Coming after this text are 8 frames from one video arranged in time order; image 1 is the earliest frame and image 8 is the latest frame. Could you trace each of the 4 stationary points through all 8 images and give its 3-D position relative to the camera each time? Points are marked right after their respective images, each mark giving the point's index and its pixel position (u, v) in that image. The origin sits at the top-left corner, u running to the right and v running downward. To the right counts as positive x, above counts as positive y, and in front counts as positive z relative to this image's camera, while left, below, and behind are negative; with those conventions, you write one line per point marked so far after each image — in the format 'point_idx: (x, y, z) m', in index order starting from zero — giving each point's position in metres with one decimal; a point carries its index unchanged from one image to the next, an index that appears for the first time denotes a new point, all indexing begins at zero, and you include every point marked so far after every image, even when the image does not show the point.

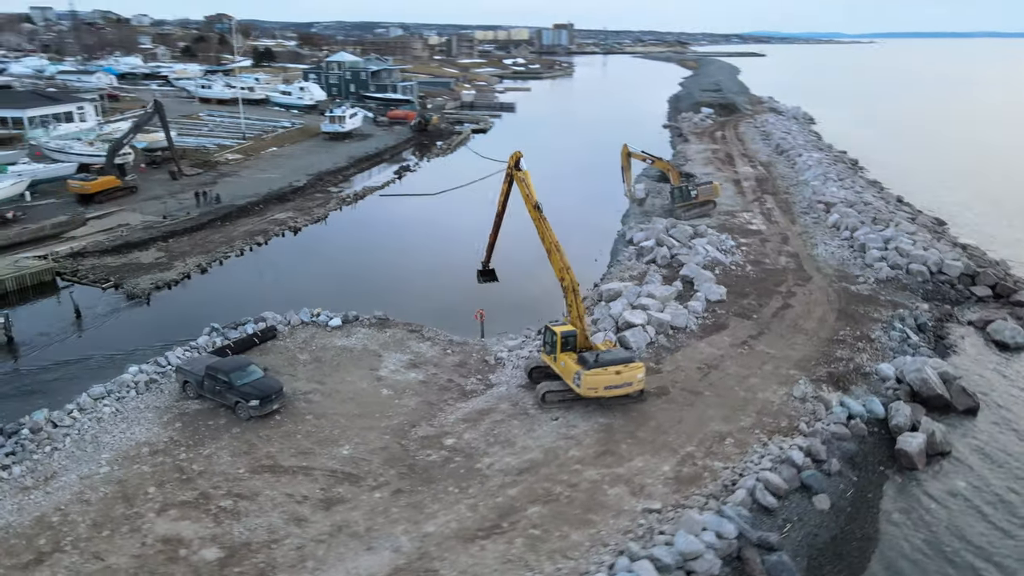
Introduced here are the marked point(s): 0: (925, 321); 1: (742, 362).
0: (+5.9, -0.5, +10.5) m
1: (+2.7, -0.9, +8.7) m
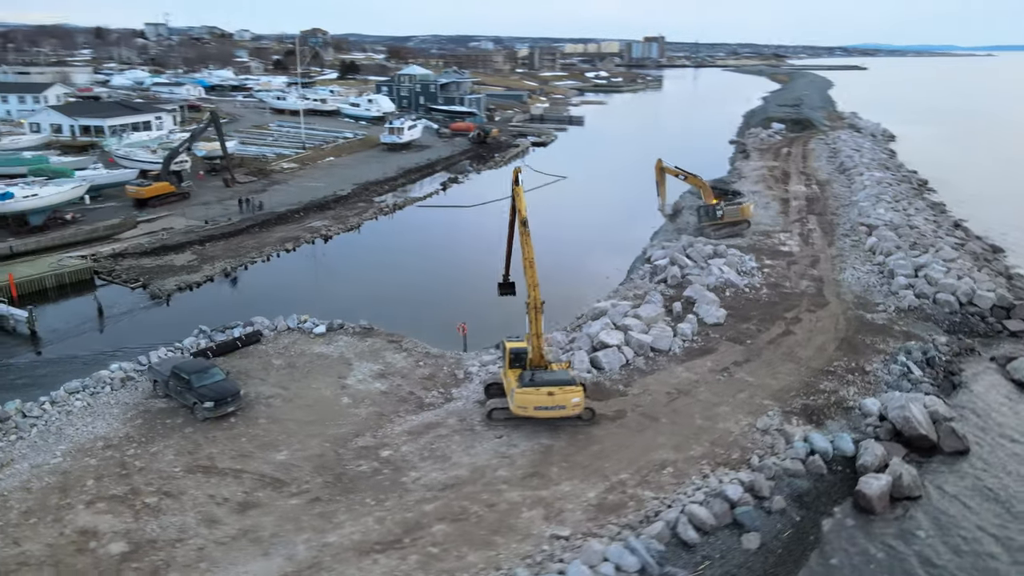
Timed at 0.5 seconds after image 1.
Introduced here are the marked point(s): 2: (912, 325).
0: (+5.7, -0.9, +9.8) m
1: (+2.3, -1.2, +8.4) m
2: (+5.8, -0.5, +10.7) m
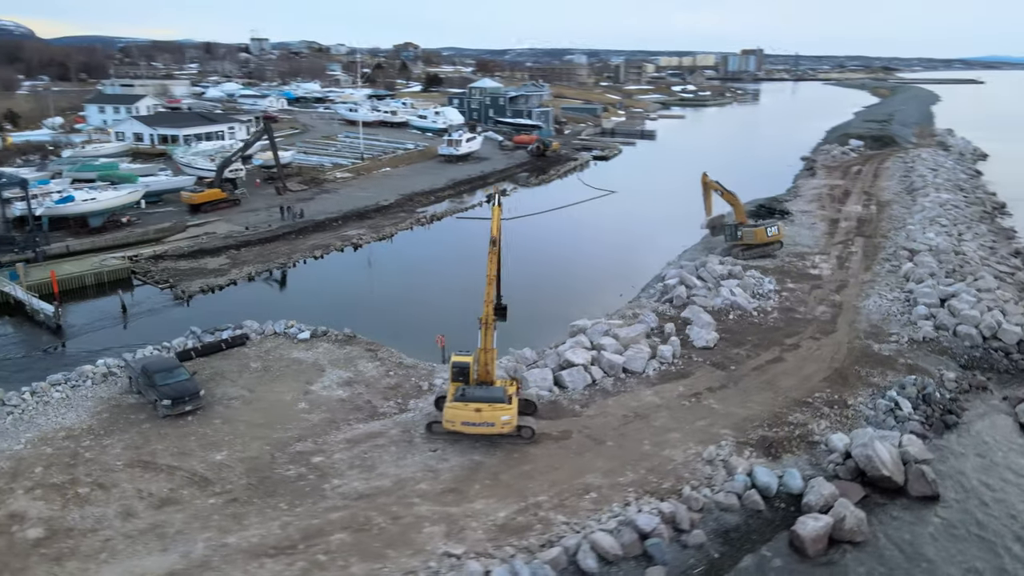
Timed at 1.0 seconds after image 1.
0: (+5.3, -1.3, +9.1) m
1: (+1.8, -1.4, +8.1) m
2: (+5.6, -1.0, +10.0) m
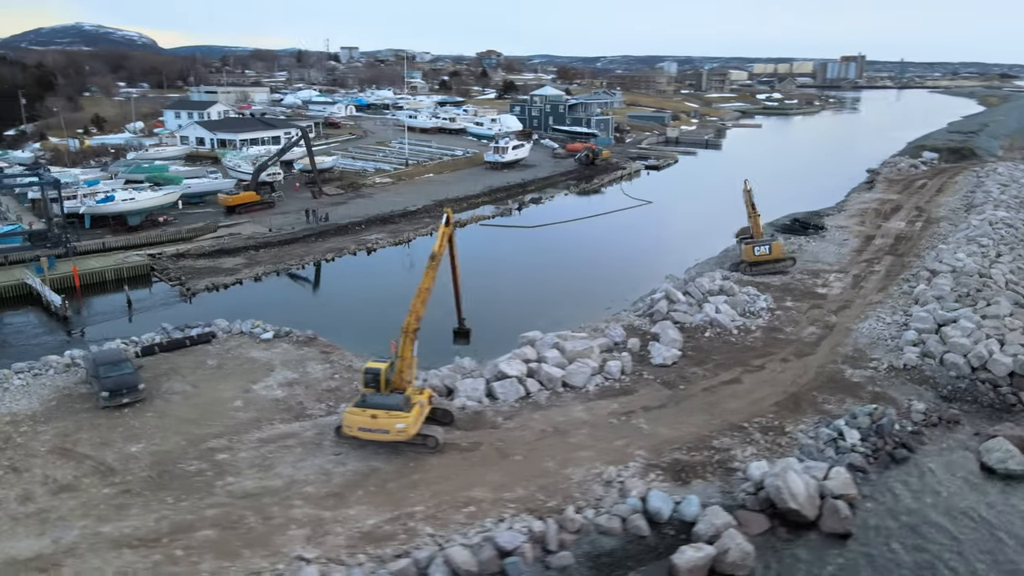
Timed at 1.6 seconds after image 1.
0: (+4.5, -1.6, +8.5) m
1: (+0.9, -1.6, +7.9) m
2: (+4.9, -1.3, +9.4) m
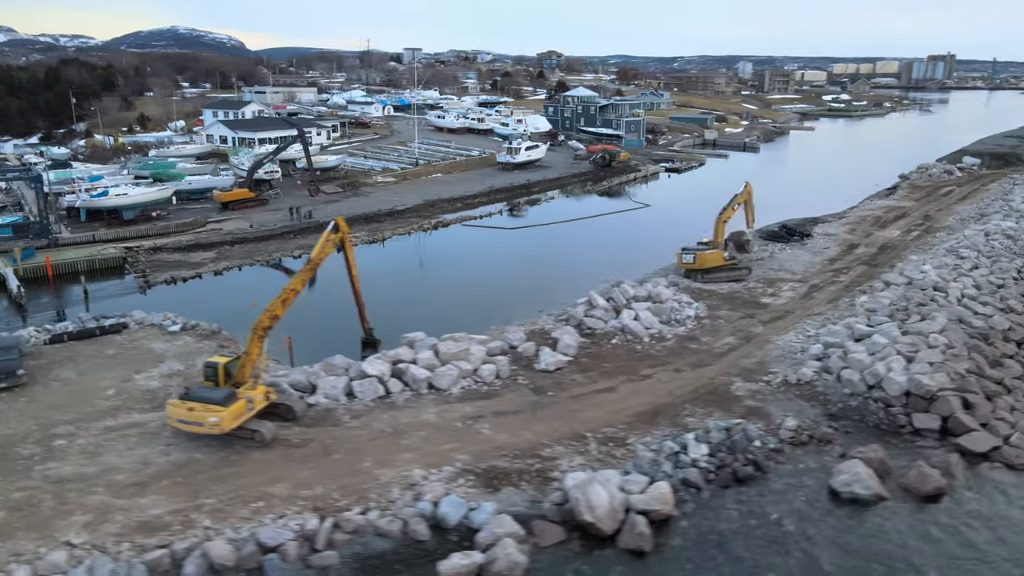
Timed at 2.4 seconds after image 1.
0: (+2.8, -1.7, +8.2) m
1: (-0.8, -1.6, +7.9) m
2: (+3.3, -1.4, +9.0) m
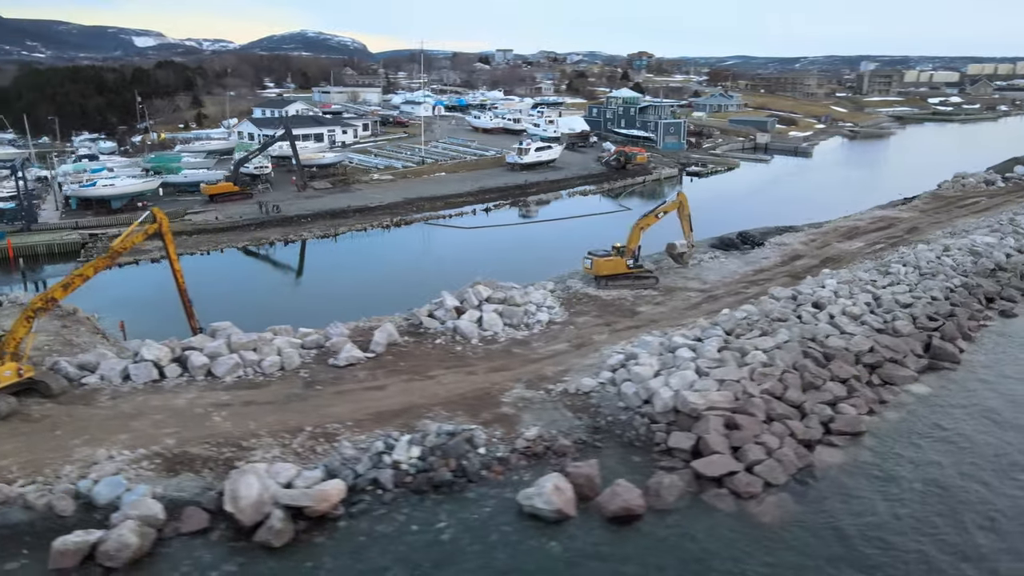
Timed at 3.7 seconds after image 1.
0: (-0.2, -1.8, +8.0) m
1: (-3.9, -1.5, +8.2) m
2: (+0.3, -1.5, +8.7) m
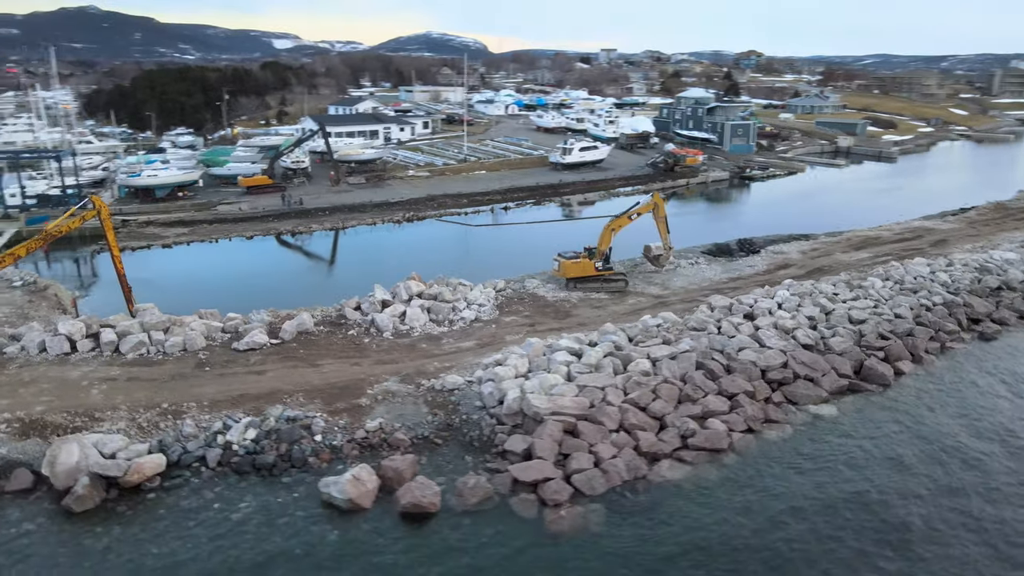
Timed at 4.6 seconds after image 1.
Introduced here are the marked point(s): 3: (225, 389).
0: (-2.1, -1.7, +8.2) m
1: (-5.6, -1.2, +9.0) m
2: (-1.4, -1.4, +8.8) m
3: (-3.5, -1.3, +9.0) m
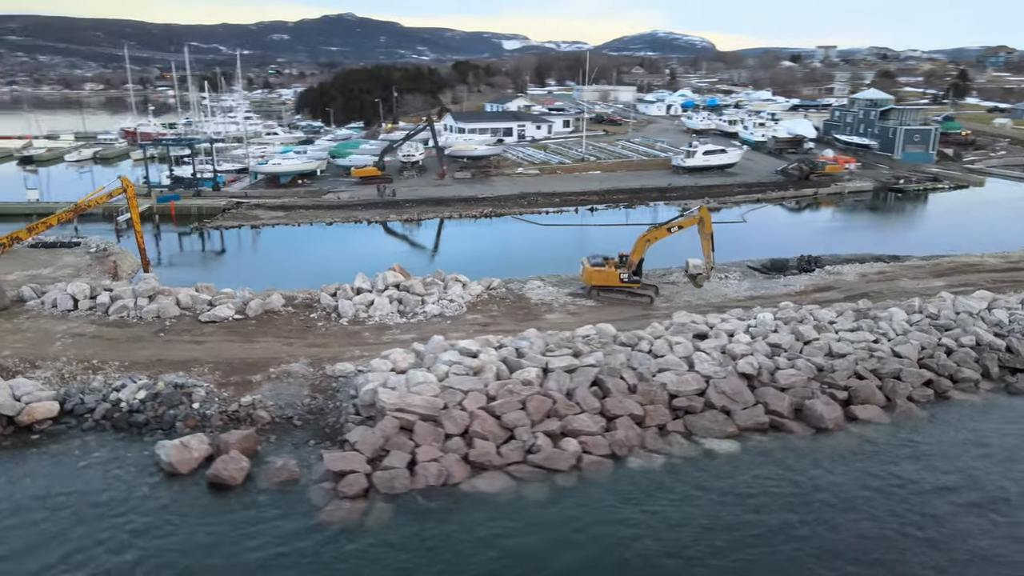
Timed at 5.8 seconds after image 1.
0: (-3.8, -1.4, +8.9) m
1: (-6.9, -0.7, +10.6) m
2: (-2.9, -1.2, +9.3) m
3: (-4.8, -0.9, +10.1) m
